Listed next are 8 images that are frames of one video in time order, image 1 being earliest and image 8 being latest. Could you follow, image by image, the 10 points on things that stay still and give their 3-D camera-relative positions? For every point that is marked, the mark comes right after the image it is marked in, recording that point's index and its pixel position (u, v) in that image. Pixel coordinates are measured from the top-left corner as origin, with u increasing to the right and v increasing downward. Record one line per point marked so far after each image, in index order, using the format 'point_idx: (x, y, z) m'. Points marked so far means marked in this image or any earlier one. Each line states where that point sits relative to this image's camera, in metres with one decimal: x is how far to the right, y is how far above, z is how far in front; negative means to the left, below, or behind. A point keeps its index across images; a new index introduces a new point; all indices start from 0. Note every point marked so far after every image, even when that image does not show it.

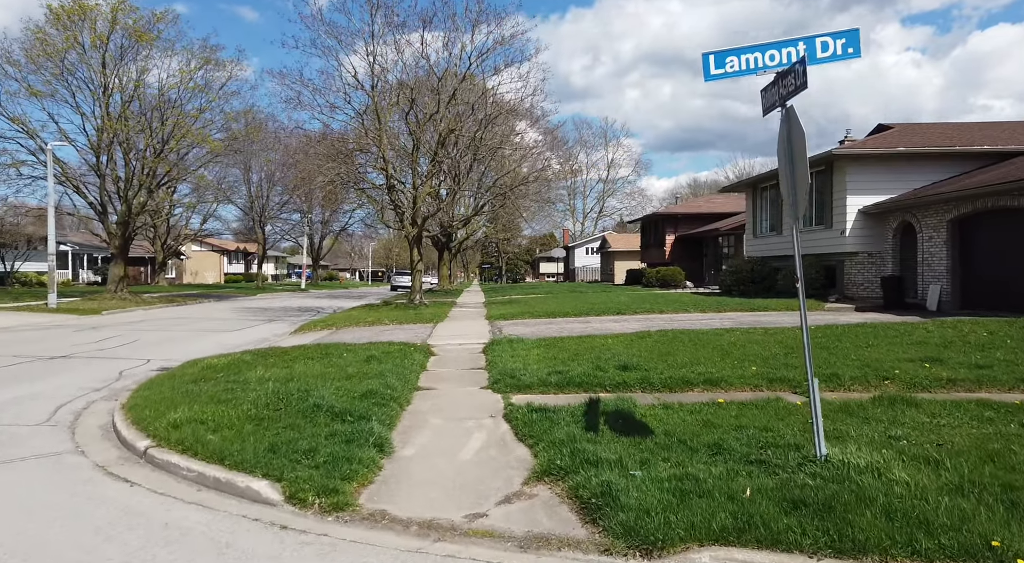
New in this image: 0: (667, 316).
0: (+3.7, -0.9, +16.4) m
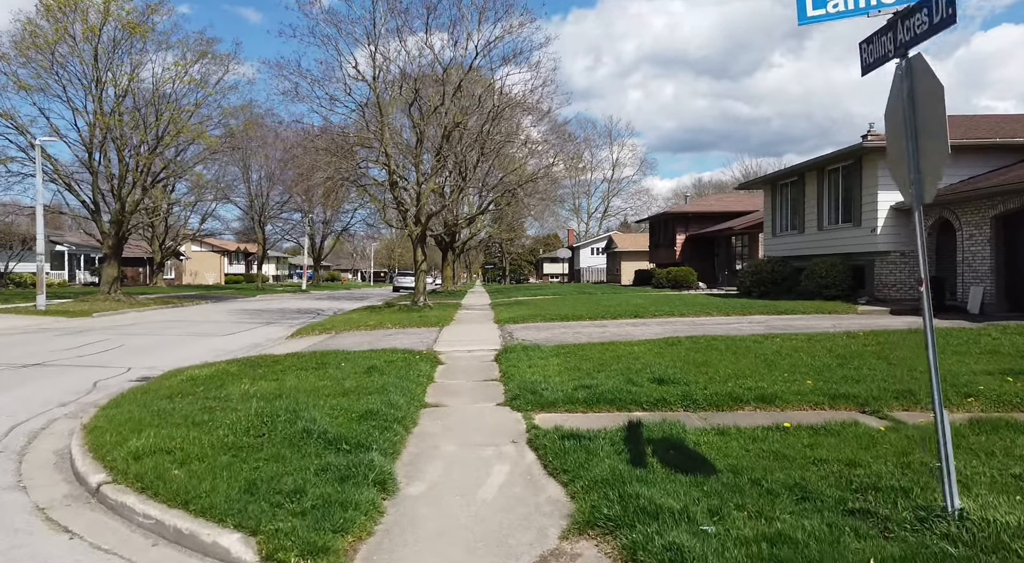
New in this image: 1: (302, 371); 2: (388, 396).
0: (+4.0, -0.9, +15.3) m
1: (-2.7, -1.1, +8.7) m
2: (-1.3, -1.2, +7.1) m
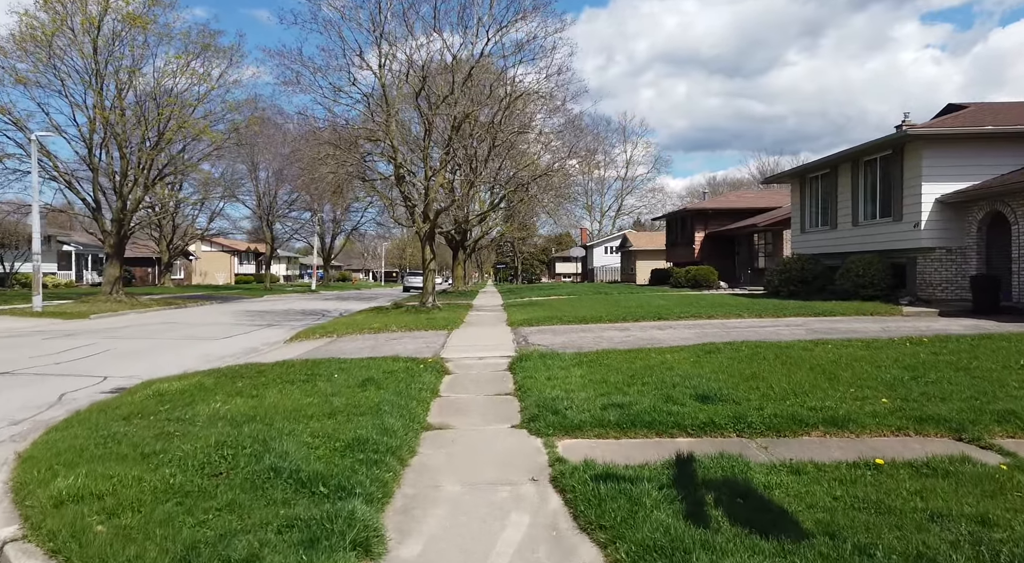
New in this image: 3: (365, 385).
0: (+4.3, -0.9, +14.1) m
1: (-2.5, -1.1, +7.6) m
2: (-1.1, -1.2, +6.0) m
3: (-1.6, -1.2, +7.5) m
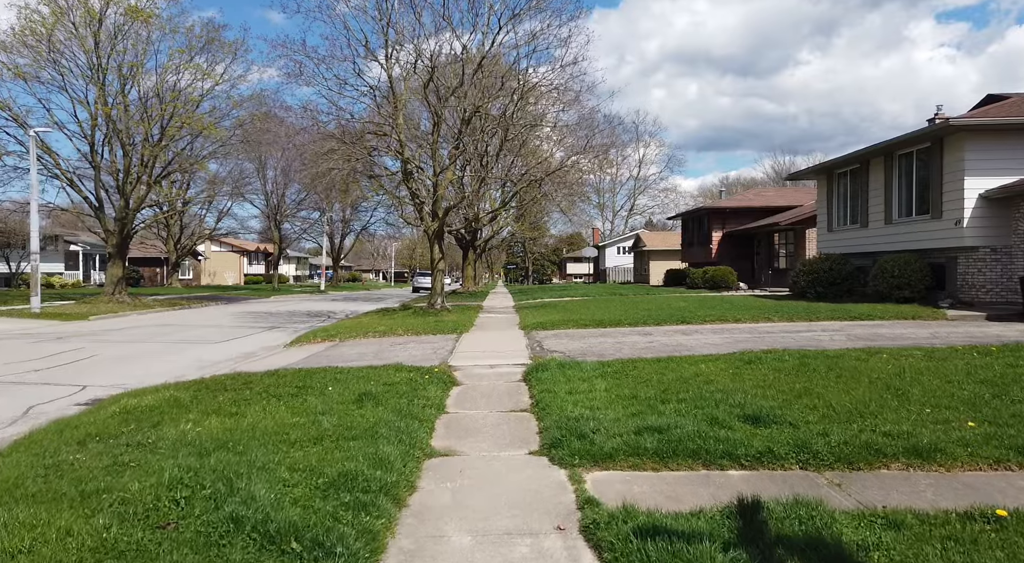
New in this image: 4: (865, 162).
0: (+4.5, -0.9, +13.1) m
1: (-2.3, -1.2, +6.7) m
2: (-1.0, -1.2, +5.1) m
3: (-1.5, -1.2, +6.6) m
4: (+10.0, +3.4, +19.3) m
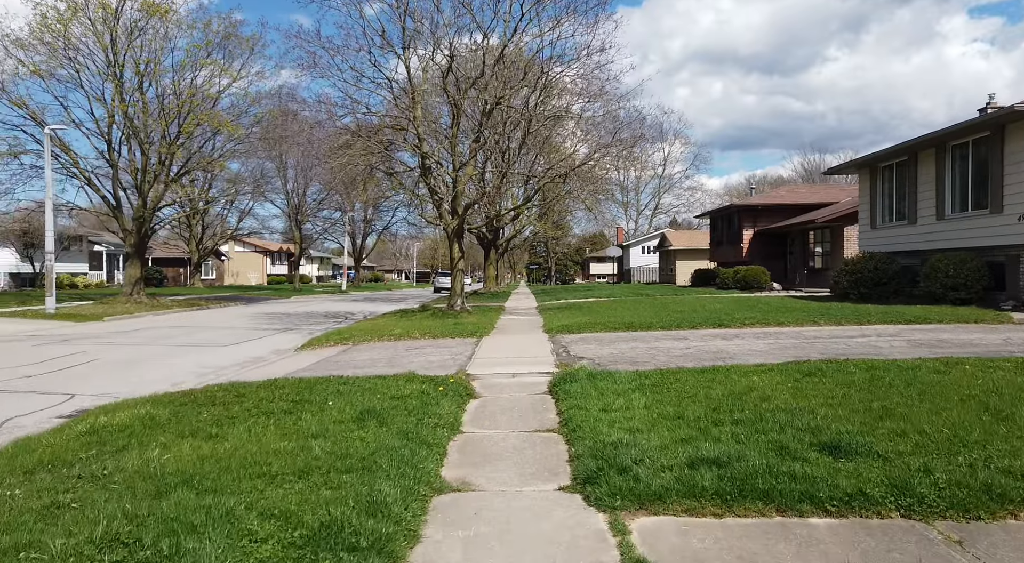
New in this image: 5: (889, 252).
0: (+5.0, -0.9, +12.0) m
1: (-2.1, -1.2, +5.8) m
2: (-0.8, -1.2, +4.2) m
3: (-1.3, -1.2, +5.8) m
4: (+10.7, +3.4, +18.1) m
5: (+10.7, +0.9, +19.3) m
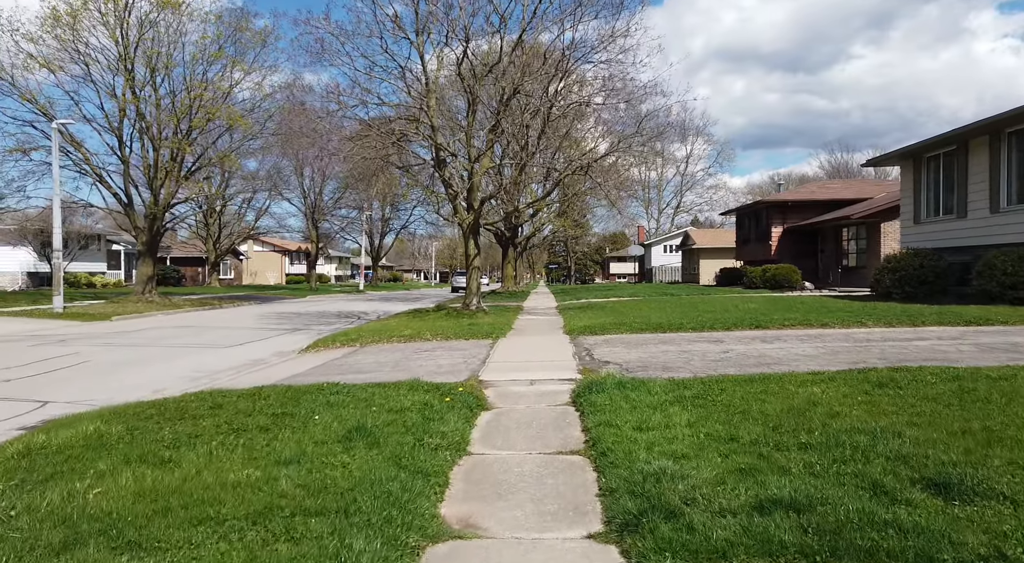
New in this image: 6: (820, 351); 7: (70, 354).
0: (+5.3, -0.8, +10.9) m
1: (-2.0, -1.1, +4.9) m
2: (-0.8, -1.2, +3.2) m
3: (-1.1, -1.1, +4.8) m
4: (+11.1, +3.4, +16.8) m
5: (+11.2, +0.9, +18.0) m
6: (+4.2, -0.9, +9.3) m
7: (-8.4, -1.4, +12.9) m
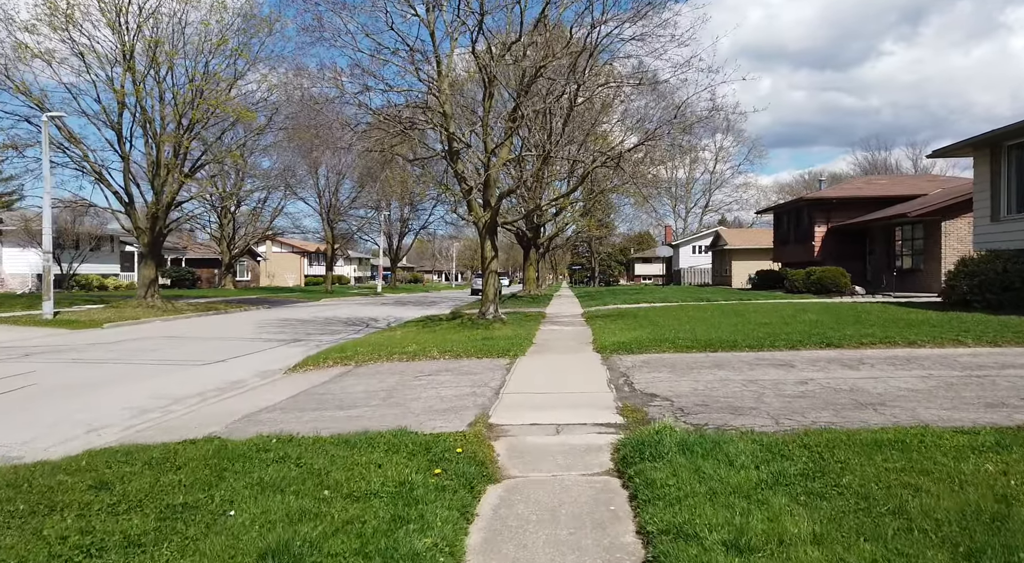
0: (+5.5, -1.0, +8.8) m
1: (-1.9, -1.2, +3.0) m
2: (-0.7, -1.3, +1.3) m
3: (-1.1, -1.2, +2.9) m
4: (+11.6, +3.3, +14.5) m
5: (+11.7, +0.7, +15.7) m
6: (+4.4, -1.1, +7.2) m
7: (-8.0, -1.5, +11.2) m
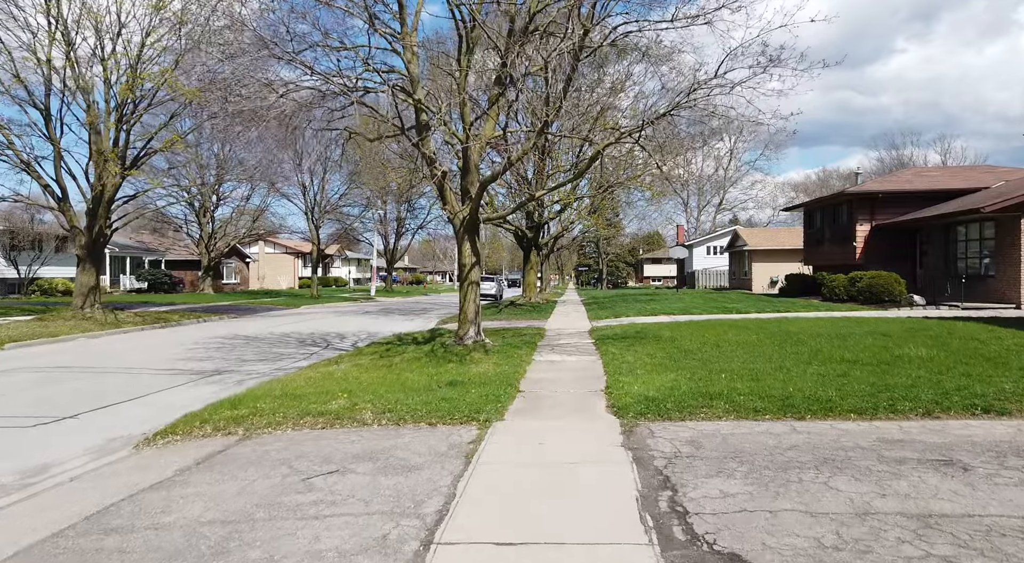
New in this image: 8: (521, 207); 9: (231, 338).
0: (+5.2, -1.2, +4.9) m
1: (-2.3, -1.5, -0.8) m
2: (-1.1, -1.6, -2.6) m
3: (-1.4, -1.5, -1.0) m
4: (+11.3, +3.0, +10.5) m
5: (+11.4, +0.5, +11.7) m
6: (+4.1, -1.3, +3.3) m
7: (-8.3, -1.8, +7.4) m
8: (+0.2, +1.8, +16.2) m
9: (-7.5, -1.6, +18.3) m
